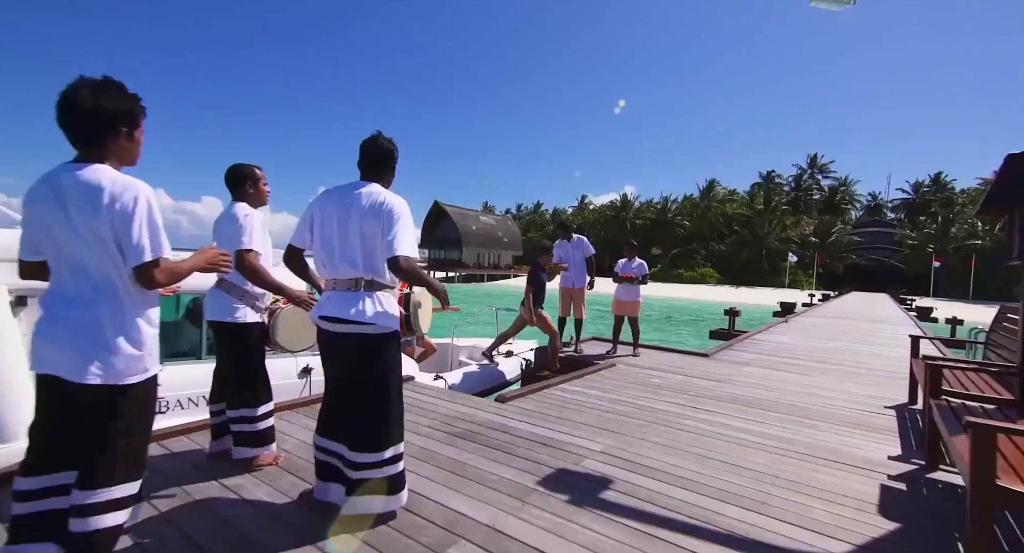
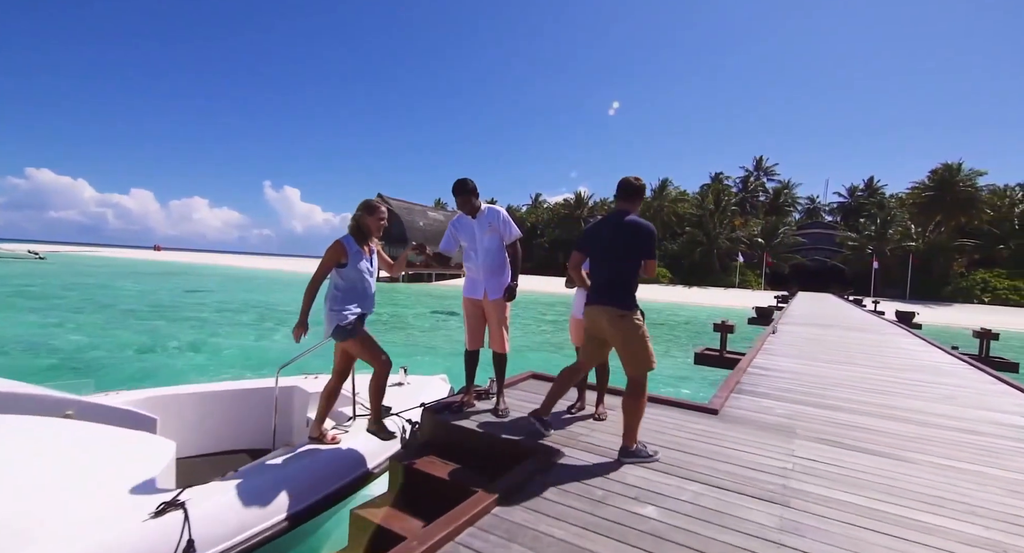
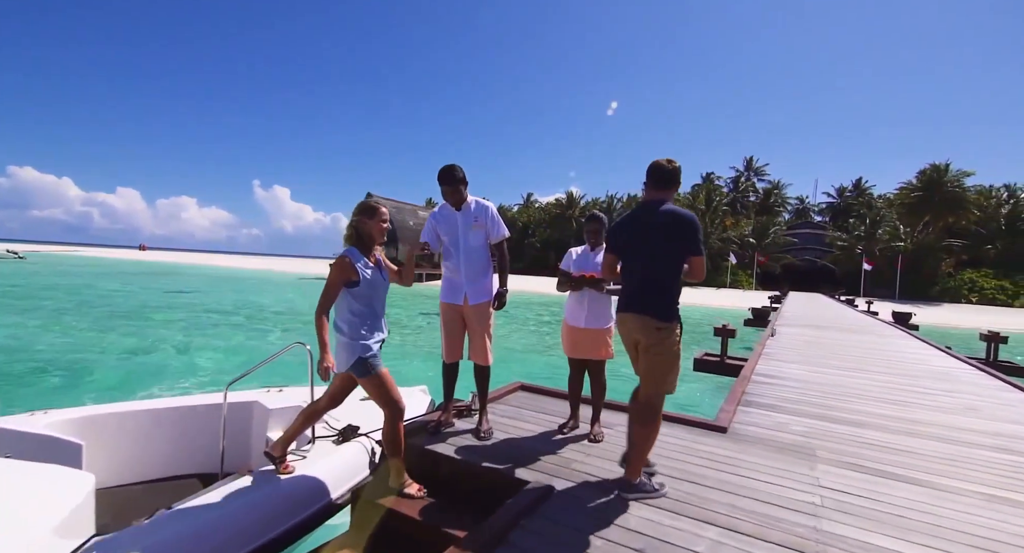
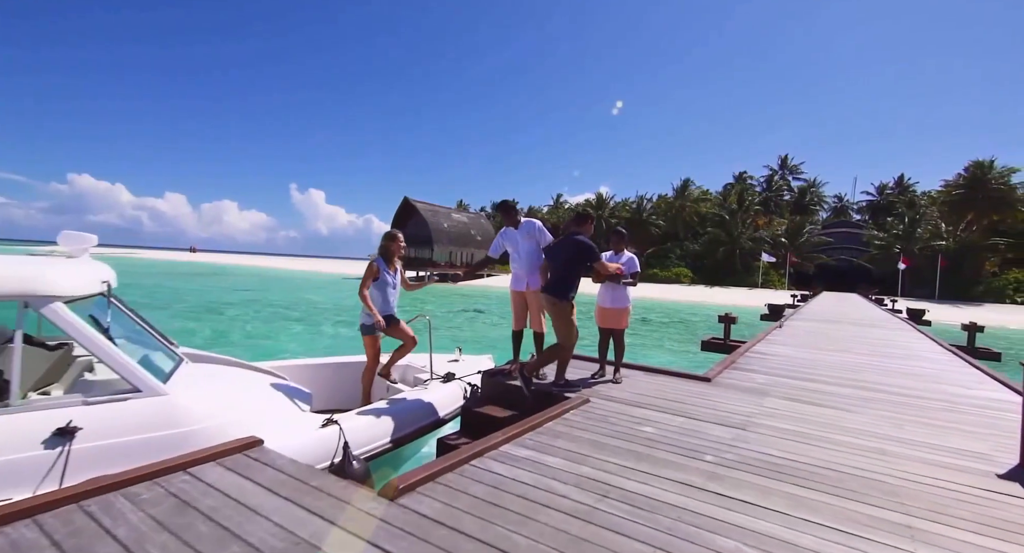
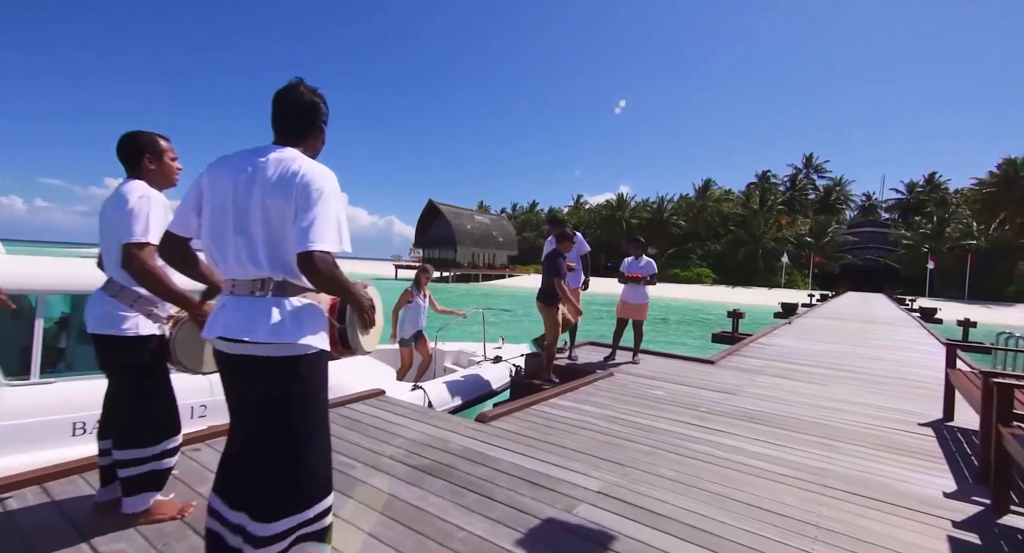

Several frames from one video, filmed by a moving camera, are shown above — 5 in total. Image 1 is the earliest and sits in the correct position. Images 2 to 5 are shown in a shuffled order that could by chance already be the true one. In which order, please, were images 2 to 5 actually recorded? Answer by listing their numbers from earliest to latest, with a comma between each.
5, 4, 2, 3
